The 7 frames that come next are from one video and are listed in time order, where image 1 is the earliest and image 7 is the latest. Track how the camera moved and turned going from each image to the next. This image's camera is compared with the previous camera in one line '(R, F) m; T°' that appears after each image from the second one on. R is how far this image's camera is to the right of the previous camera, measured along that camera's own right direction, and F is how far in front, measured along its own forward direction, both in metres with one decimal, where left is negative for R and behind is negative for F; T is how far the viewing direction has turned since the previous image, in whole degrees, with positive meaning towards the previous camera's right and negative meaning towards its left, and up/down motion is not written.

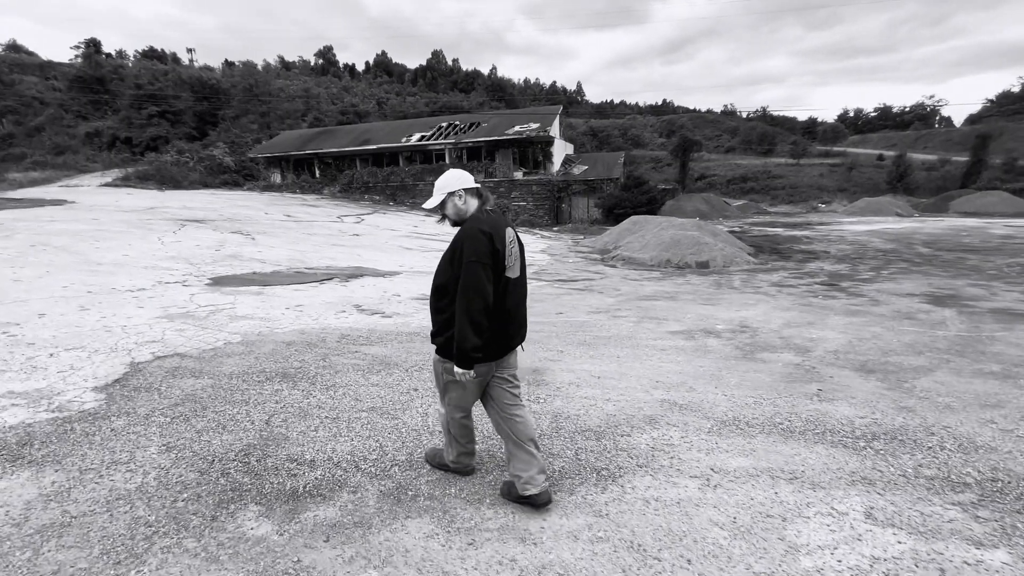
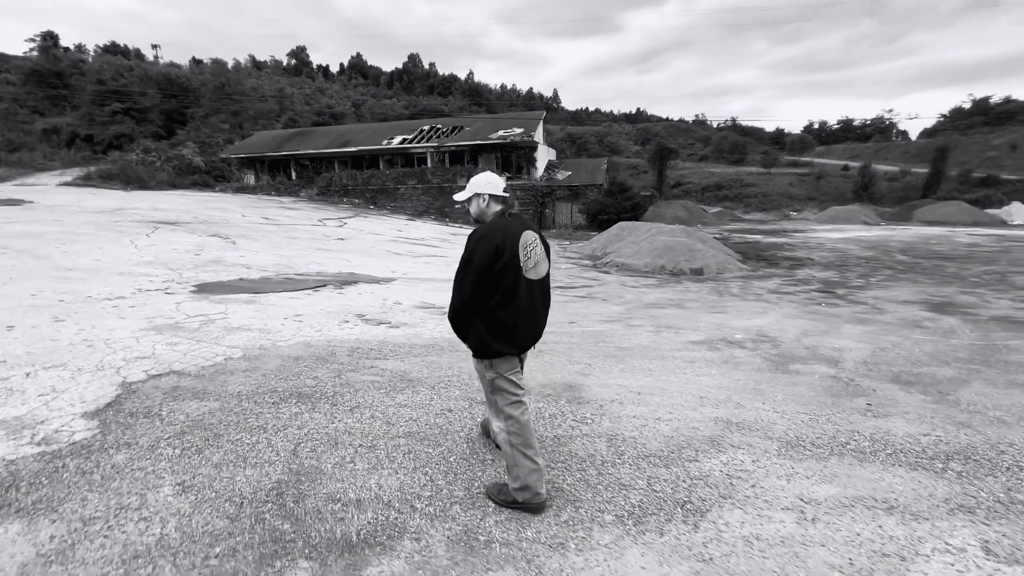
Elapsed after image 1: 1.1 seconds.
(-0.4, +0.3) m; +3°
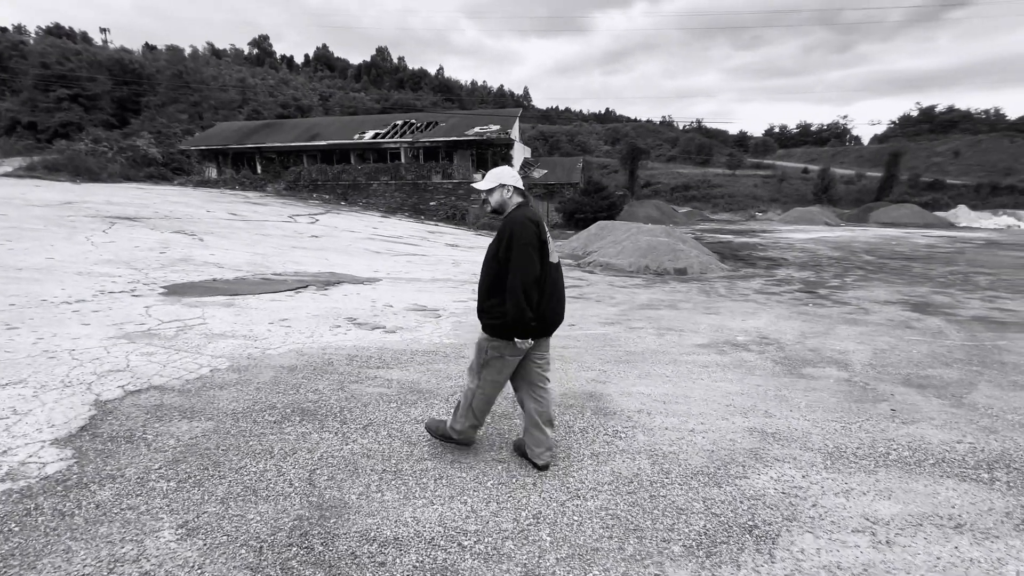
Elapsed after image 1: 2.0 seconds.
(-0.4, +0.2) m; +4°
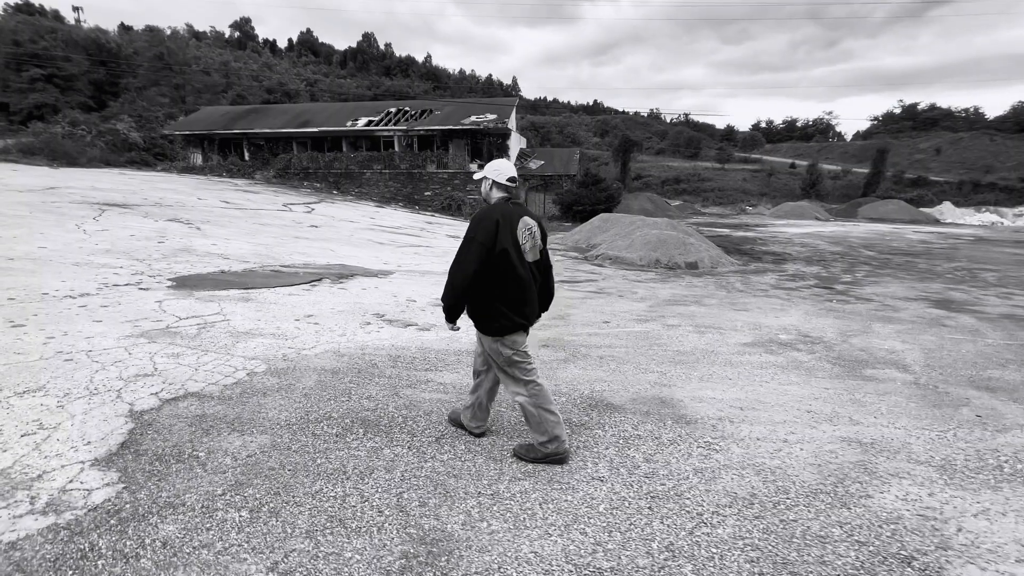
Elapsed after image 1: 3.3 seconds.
(-0.6, +0.3) m; +2°
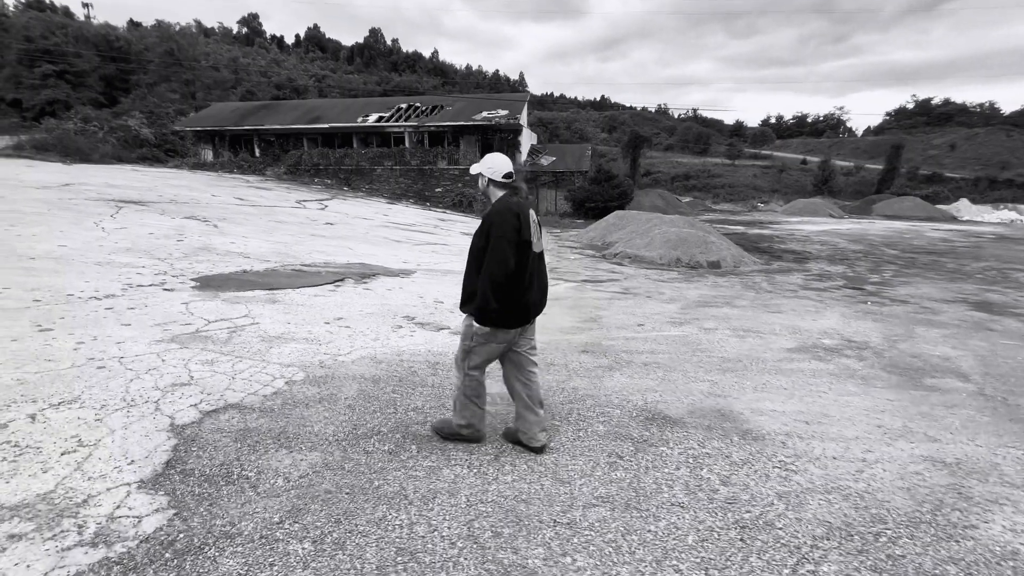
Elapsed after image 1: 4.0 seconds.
(-0.3, +0.2) m; -1°
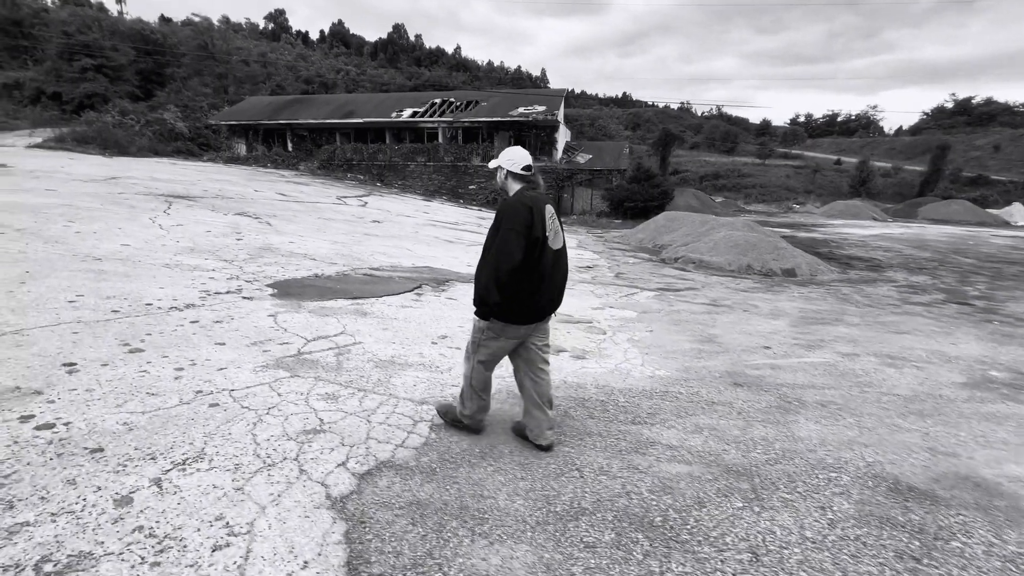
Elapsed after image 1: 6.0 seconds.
(-1.0, +0.6) m; -2°
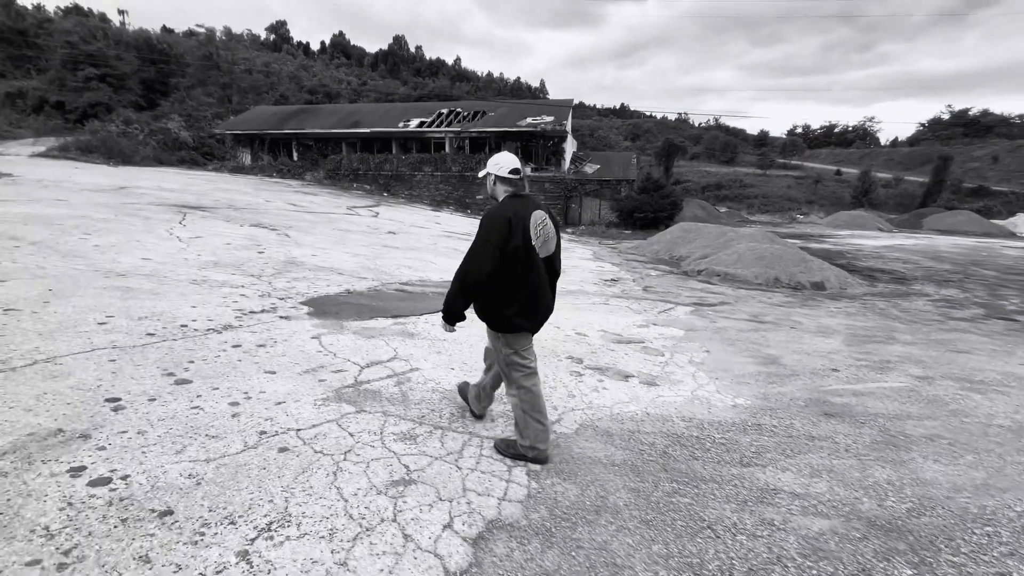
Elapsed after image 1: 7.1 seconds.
(-0.5, +0.3) m; 0°
